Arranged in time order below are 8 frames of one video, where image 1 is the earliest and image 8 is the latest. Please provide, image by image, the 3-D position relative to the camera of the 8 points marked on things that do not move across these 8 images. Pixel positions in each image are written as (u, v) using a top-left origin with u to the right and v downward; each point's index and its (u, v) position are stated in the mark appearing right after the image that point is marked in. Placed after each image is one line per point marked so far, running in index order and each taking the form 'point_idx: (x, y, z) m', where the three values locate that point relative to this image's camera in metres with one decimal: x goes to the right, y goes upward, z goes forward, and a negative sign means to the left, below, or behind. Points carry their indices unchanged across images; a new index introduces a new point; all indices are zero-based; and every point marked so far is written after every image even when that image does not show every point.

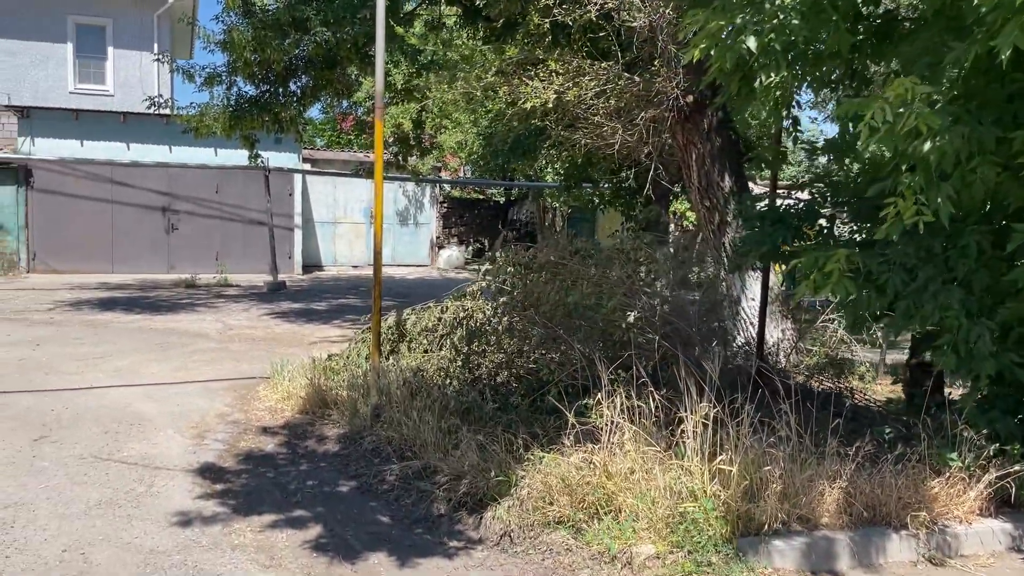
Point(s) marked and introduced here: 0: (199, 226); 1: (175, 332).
0: (-6.1, +1.2, +16.3) m
1: (-3.7, -0.5, +9.1) m
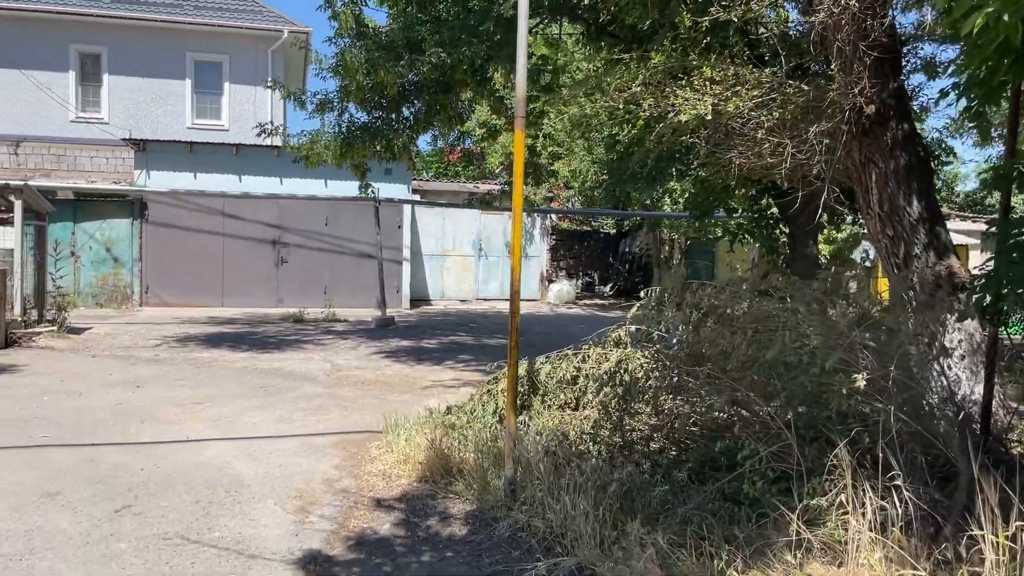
0: (-3.9, +0.6, +16.0) m
1: (-2.3, -0.9, +8.4) m
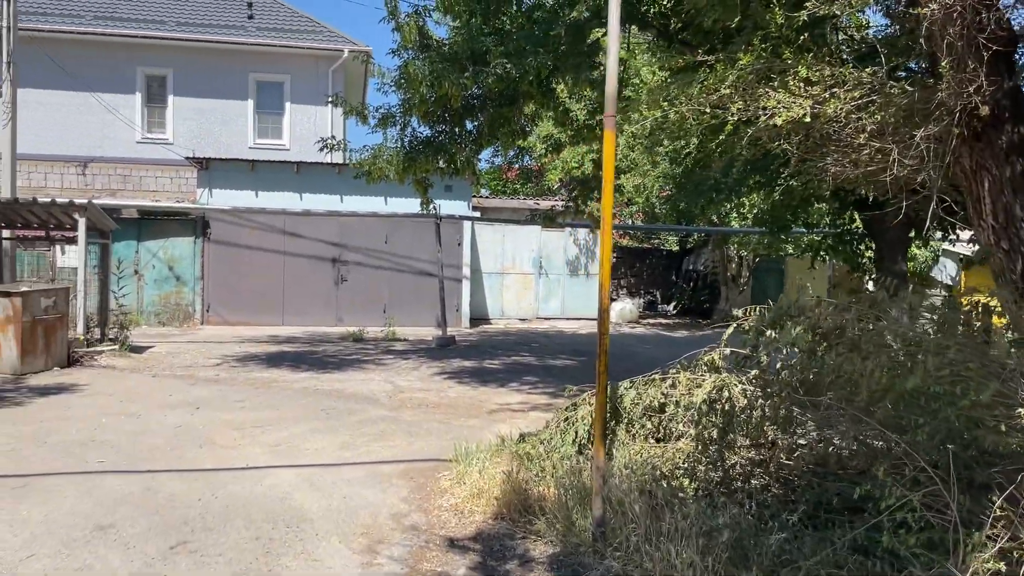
0: (-2.7, +0.2, +15.8) m
1: (-1.6, -1.0, +8.1) m
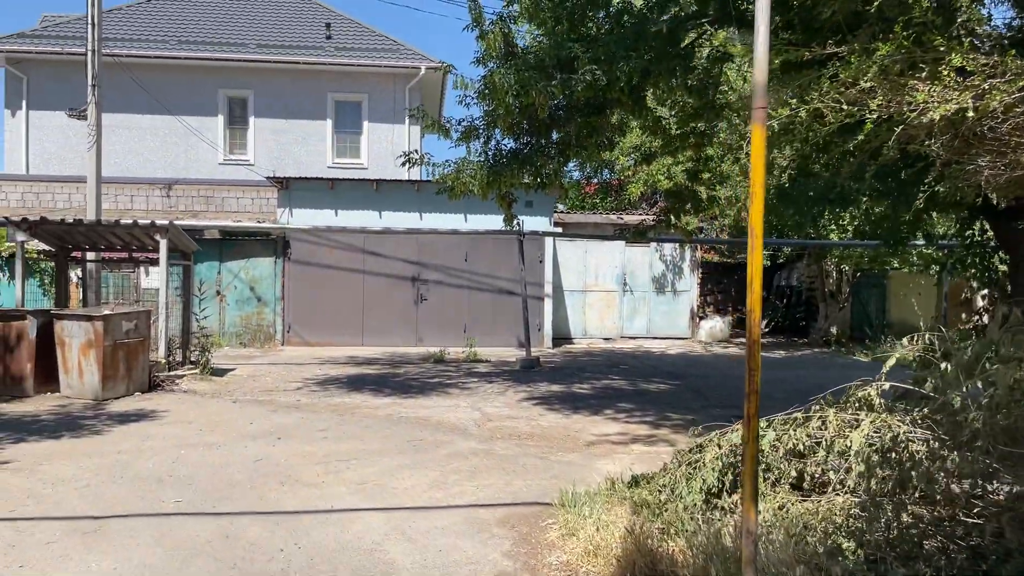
0: (-1.2, -0.2, +15.4) m
1: (-0.8, -1.2, +7.6) m
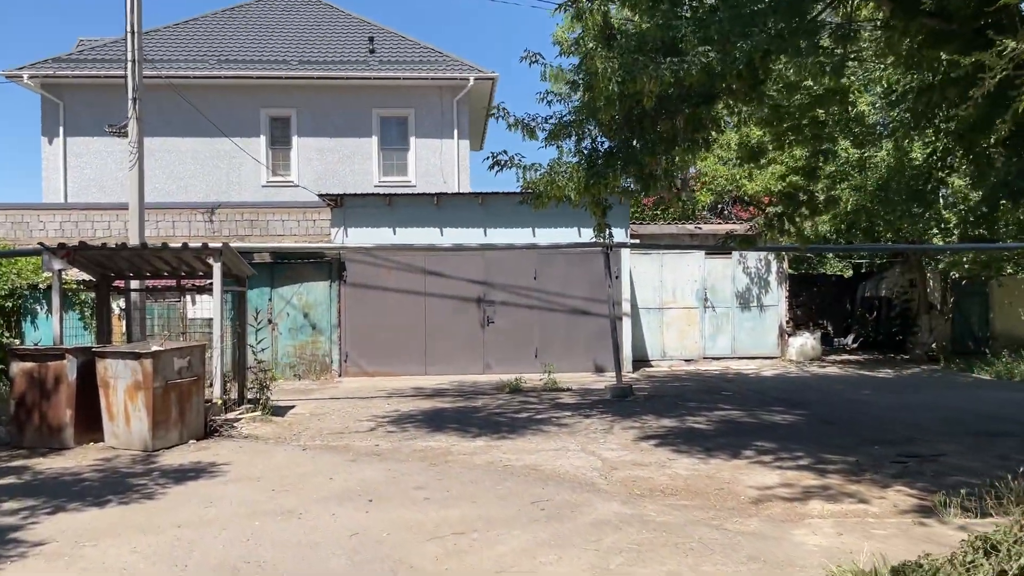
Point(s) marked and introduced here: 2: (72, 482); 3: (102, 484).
0: (+0.1, -0.5, +14.1) m
1: (+0.2, -1.4, +6.3) m
2: (-3.4, -1.5, +6.5) m
3: (-3.2, -1.5, +6.4) m
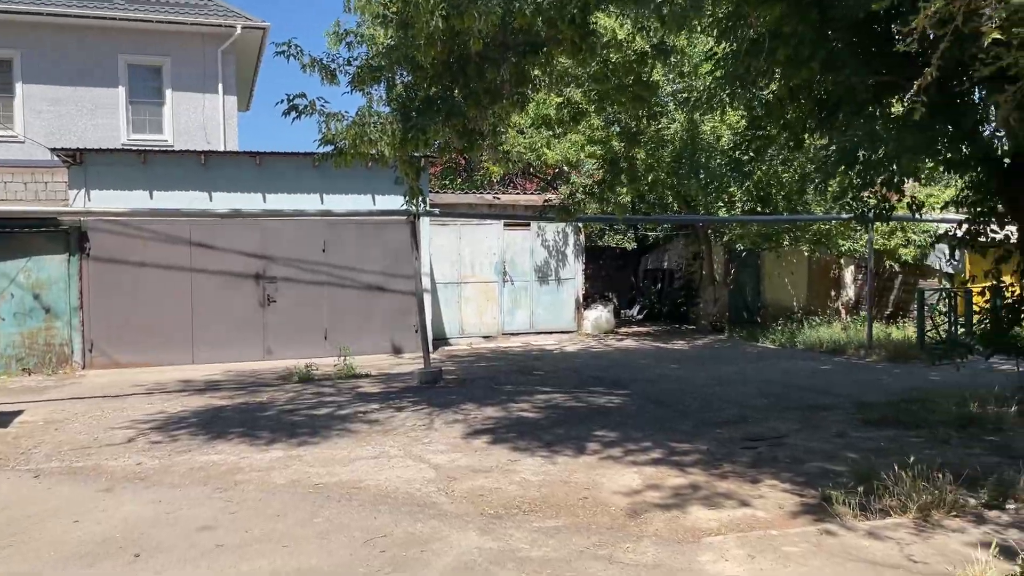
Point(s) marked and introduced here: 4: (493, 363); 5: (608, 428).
0: (-3.1, -0.1, +12.4) m
1: (-0.9, -1.2, +5.0) m
2: (-4.5, -1.4, +4.3) m
3: (-4.2, -1.4, +4.3) m
4: (-0.3, -1.1, +11.7) m
5: (+0.8, -1.2, +7.1) m
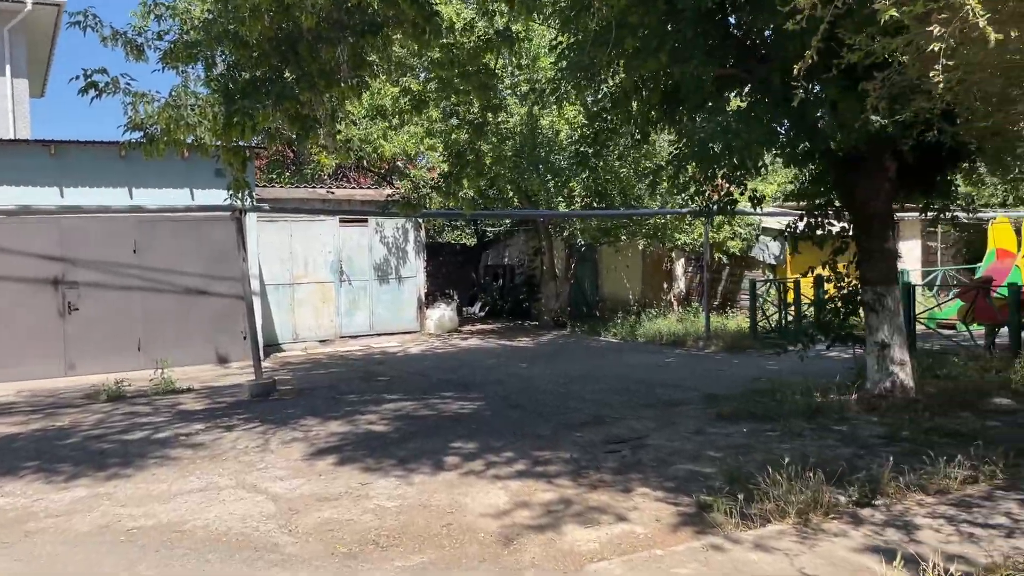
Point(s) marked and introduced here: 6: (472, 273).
0: (-5.3, -0.2, +11.1) m
1: (-1.6, -1.3, +4.3) m
2: (-5.0, -1.5, +2.8) m
3: (-4.7, -1.5, +2.9) m
4: (-2.4, -1.1, +10.9) m
5: (-0.4, -1.2, +6.6) m
6: (-0.8, +0.3, +19.1) m
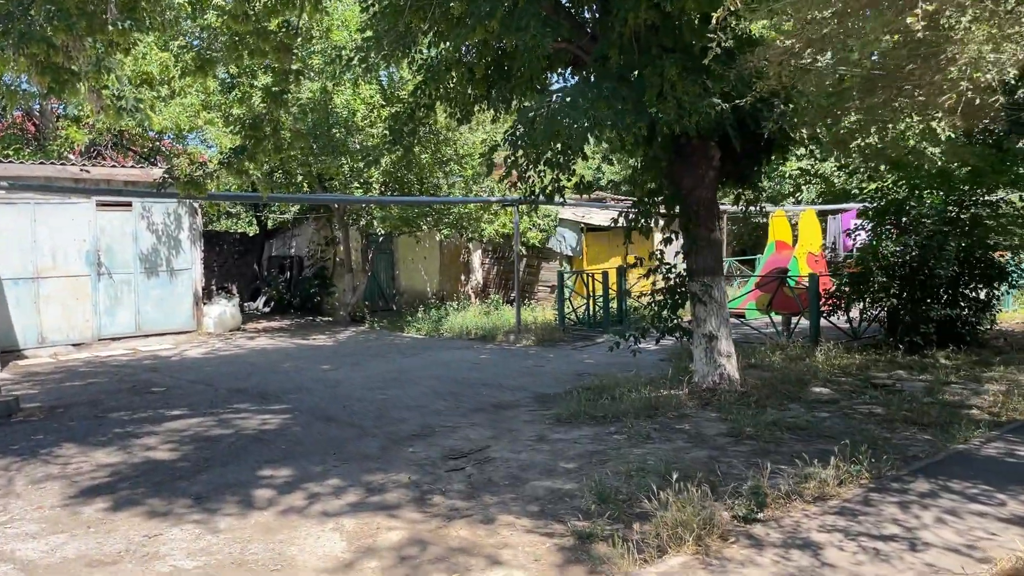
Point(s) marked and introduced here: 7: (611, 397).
0: (-7.5, -0.2, +8.5) m
1: (-2.1, -1.3, +2.9) m
2: (-5.0, -1.6, +0.7) m
3: (-4.8, -1.5, +0.8) m
4: (-4.6, -1.0, +9.2) m
5: (-1.6, -1.2, +5.5) m
6: (-5.3, +0.5, +17.5) m
7: (+0.9, -1.0, +7.4) m
